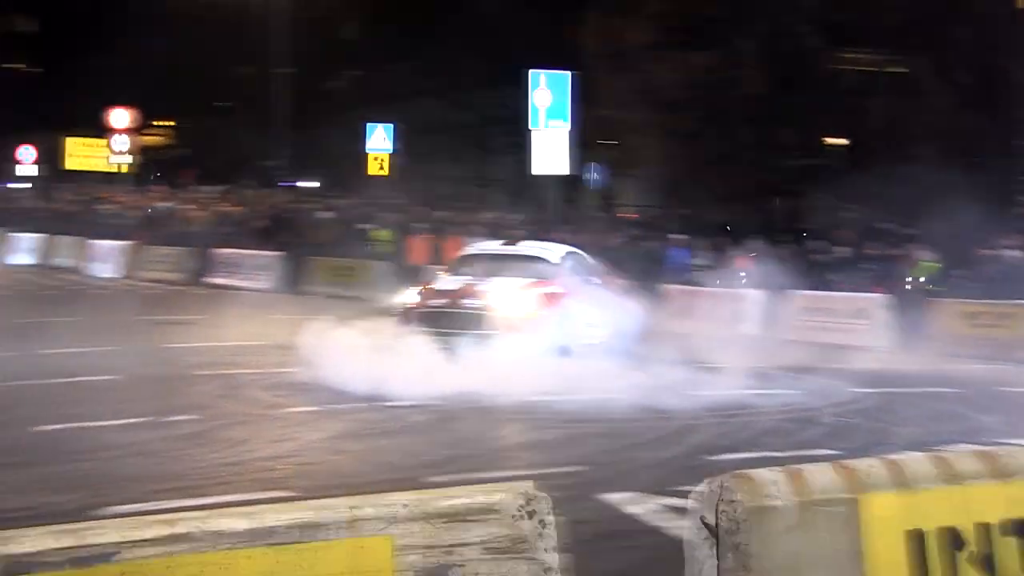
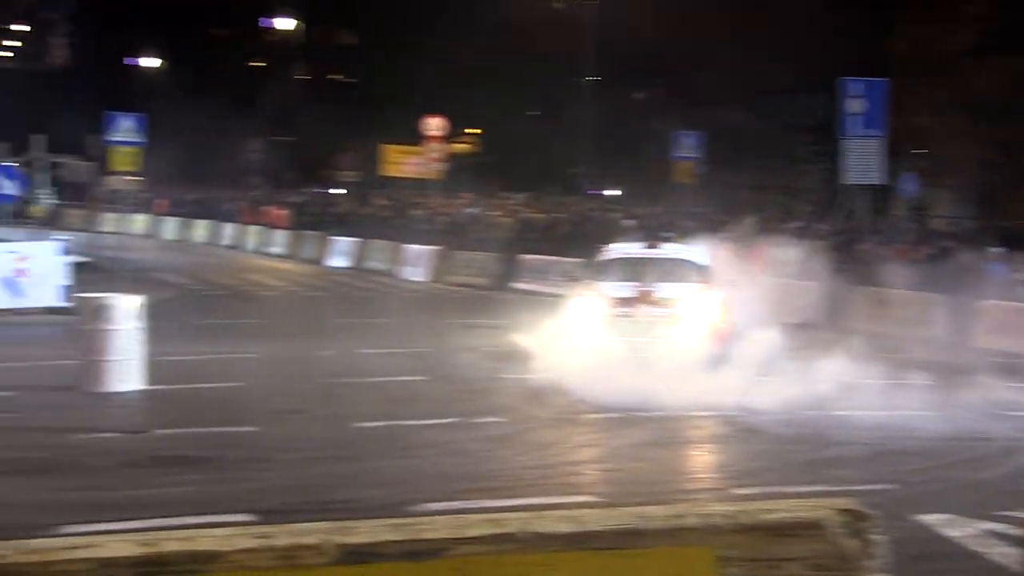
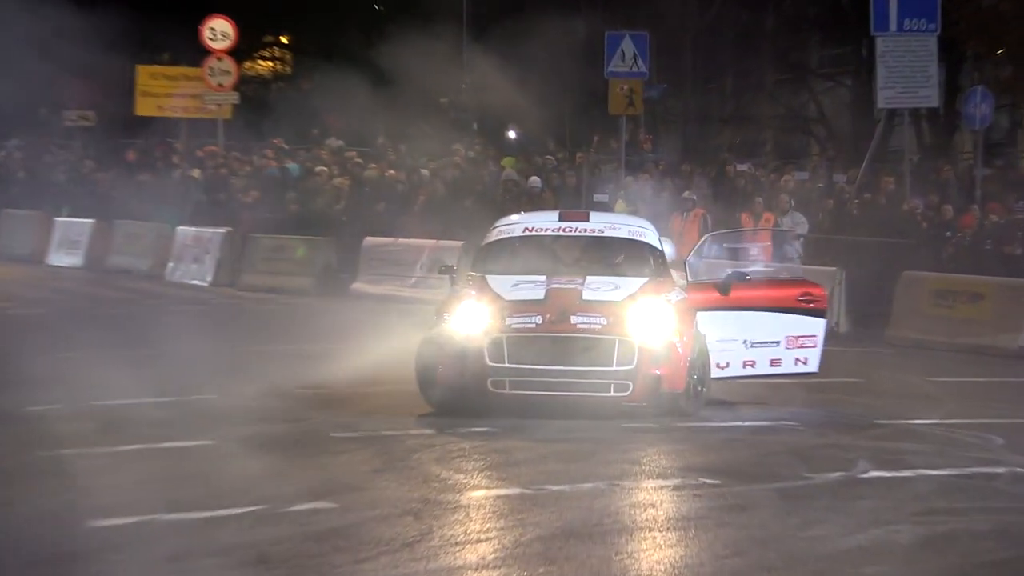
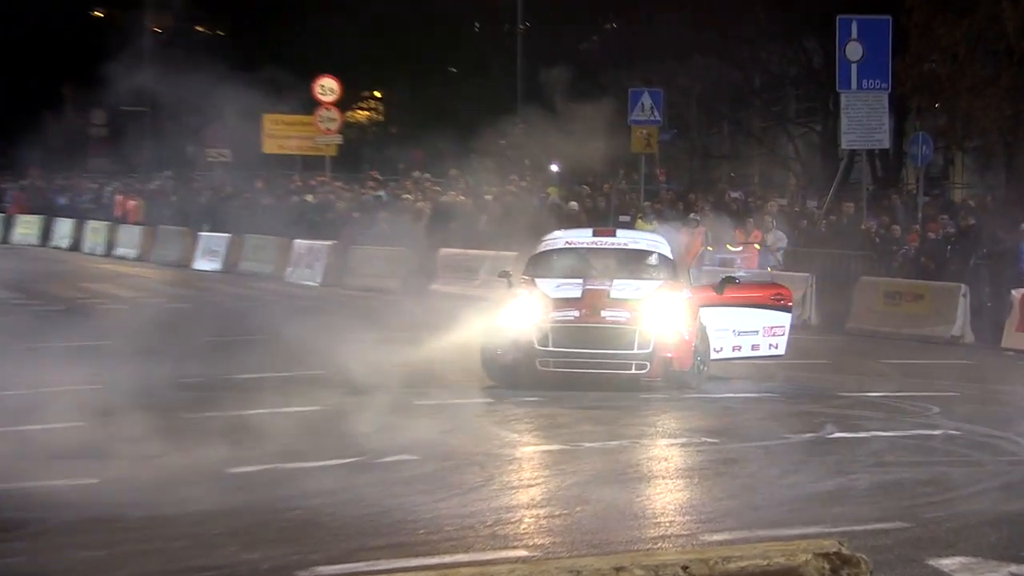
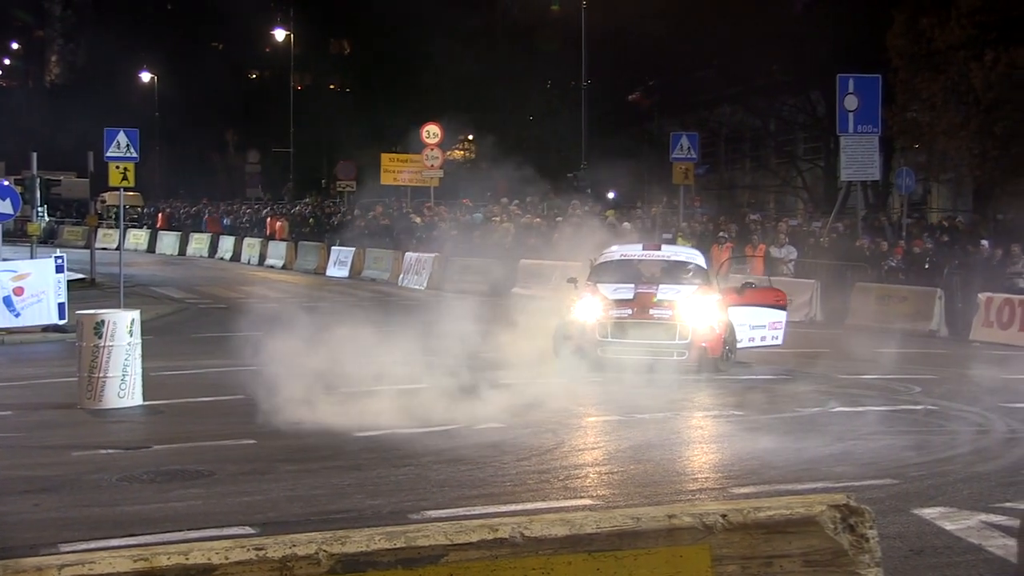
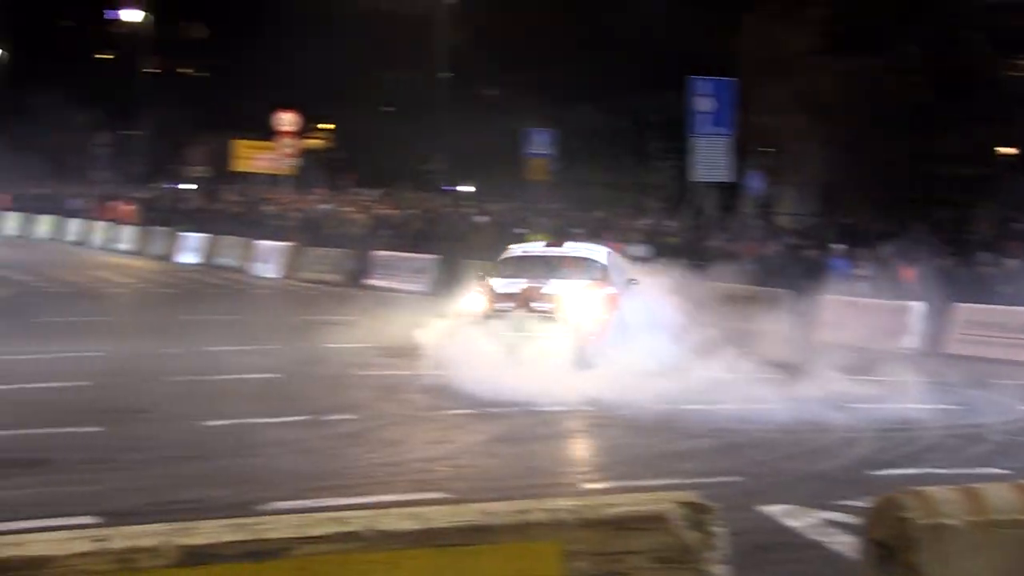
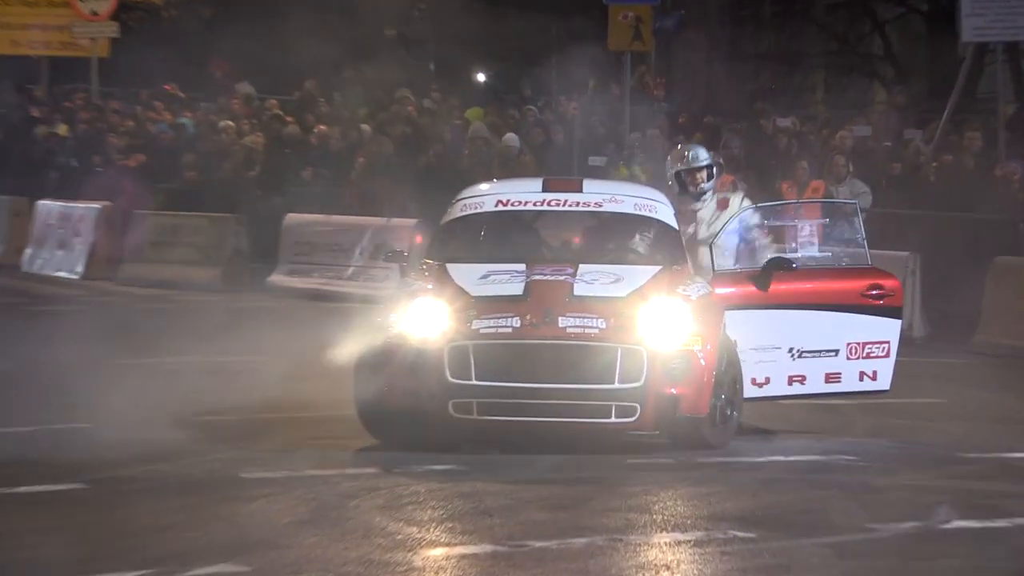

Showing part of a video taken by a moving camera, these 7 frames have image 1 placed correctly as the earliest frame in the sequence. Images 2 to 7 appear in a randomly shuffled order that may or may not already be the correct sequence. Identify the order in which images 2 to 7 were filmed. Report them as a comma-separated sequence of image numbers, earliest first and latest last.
6, 2, 5, 4, 3, 7
